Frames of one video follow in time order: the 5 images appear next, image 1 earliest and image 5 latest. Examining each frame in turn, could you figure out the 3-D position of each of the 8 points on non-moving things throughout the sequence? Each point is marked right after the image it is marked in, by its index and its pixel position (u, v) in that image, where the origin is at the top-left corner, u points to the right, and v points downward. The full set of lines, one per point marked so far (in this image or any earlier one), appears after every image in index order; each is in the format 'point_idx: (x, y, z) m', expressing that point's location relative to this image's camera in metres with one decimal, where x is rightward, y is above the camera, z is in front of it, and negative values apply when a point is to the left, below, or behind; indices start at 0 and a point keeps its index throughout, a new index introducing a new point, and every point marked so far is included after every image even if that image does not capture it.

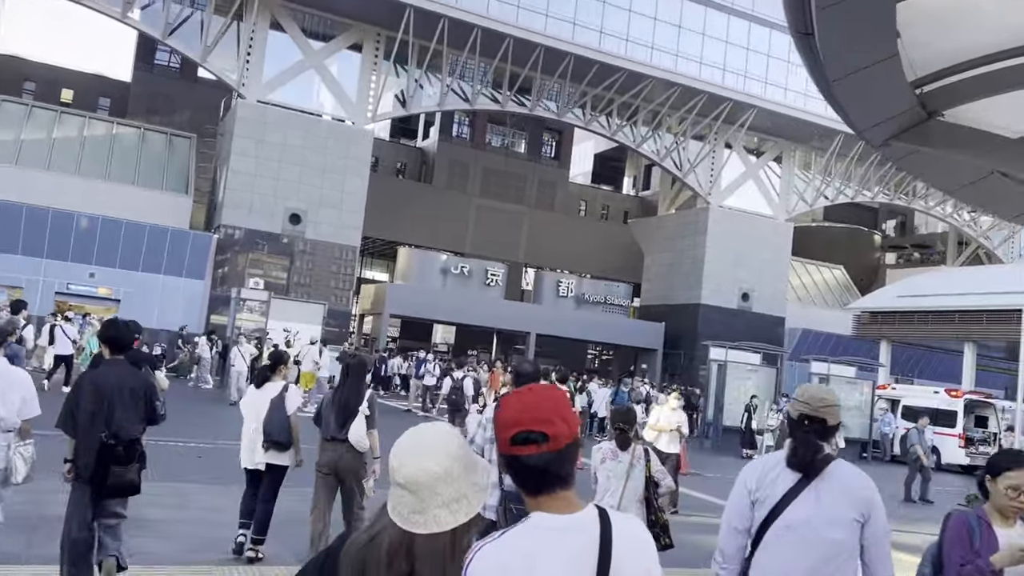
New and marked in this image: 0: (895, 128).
0: (+3.4, +1.4, +7.5) m
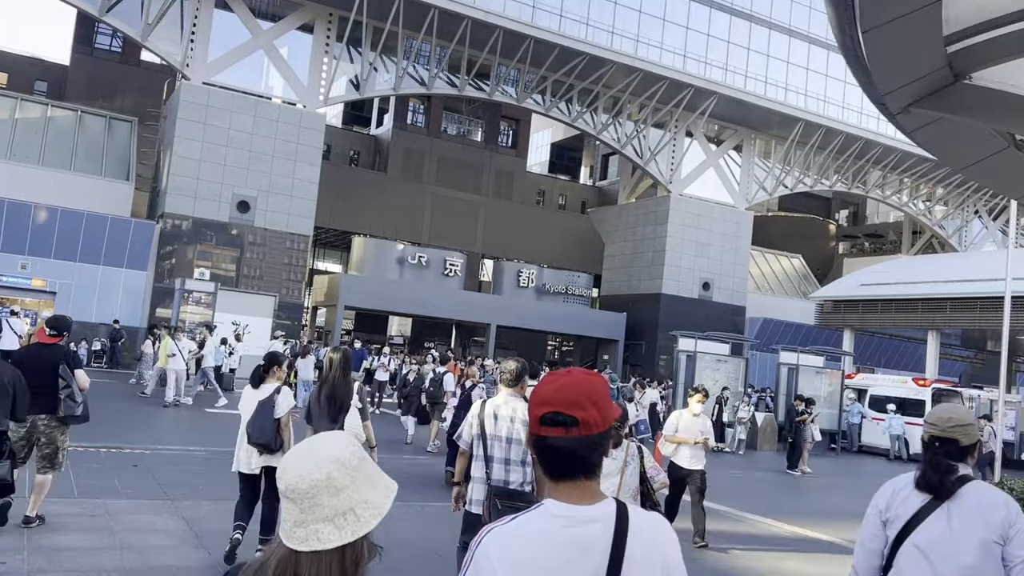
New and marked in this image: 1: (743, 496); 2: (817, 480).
0: (+3.3, +1.6, +6.7) m
1: (+3.9, -3.5, +14.0) m
2: (+6.0, -3.8, +16.3) m
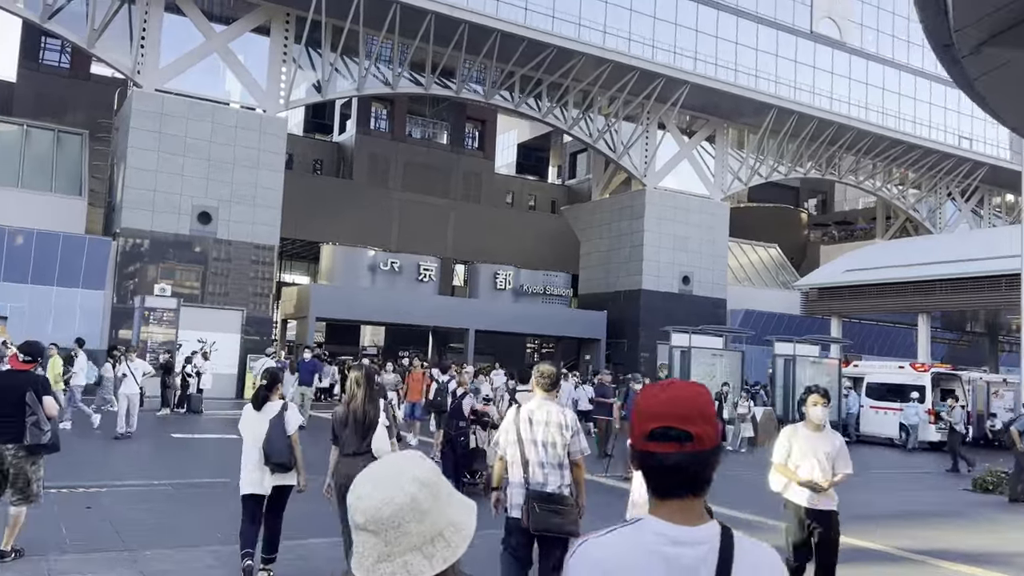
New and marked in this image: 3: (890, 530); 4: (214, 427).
0: (+3.3, +1.8, +5.7) m
1: (+3.9, -3.3, +13.0) m
2: (+5.9, -3.5, +15.4) m
3: (+4.8, -3.1, +10.6) m
4: (-7.1, -3.3, +19.6) m
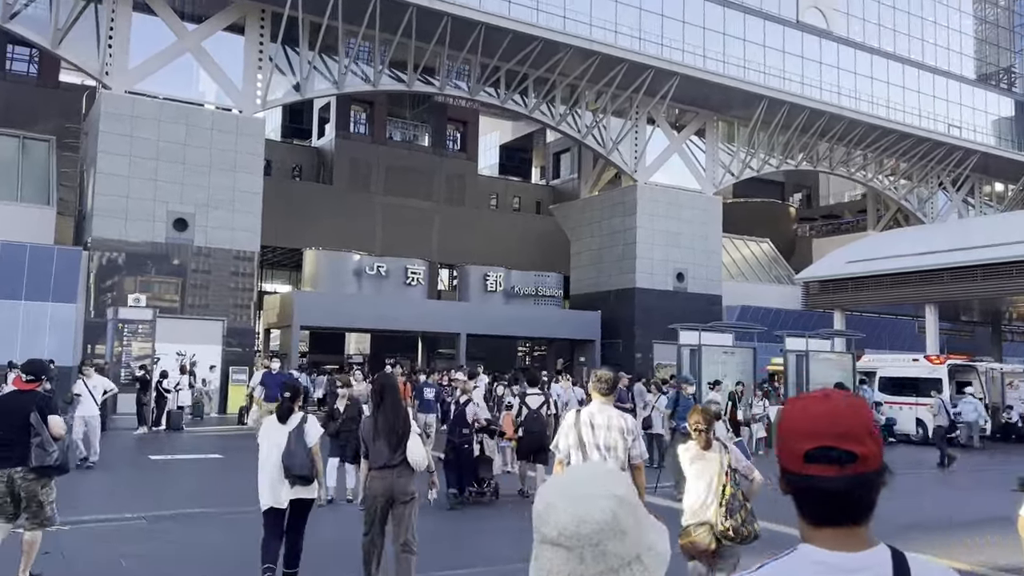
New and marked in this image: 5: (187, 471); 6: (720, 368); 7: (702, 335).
0: (+3.5, +2.0, +4.7) m
1: (+4.1, -3.1, +11.9) m
2: (+6.1, -3.3, +14.4) m
3: (+5.1, -2.9, +9.6) m
4: (-7.0, -3.5, +18.3) m
5: (-5.8, -3.2, +14.7) m
6: (+4.8, -1.9, +19.3) m
7: (+4.4, -1.1, +19.2) m
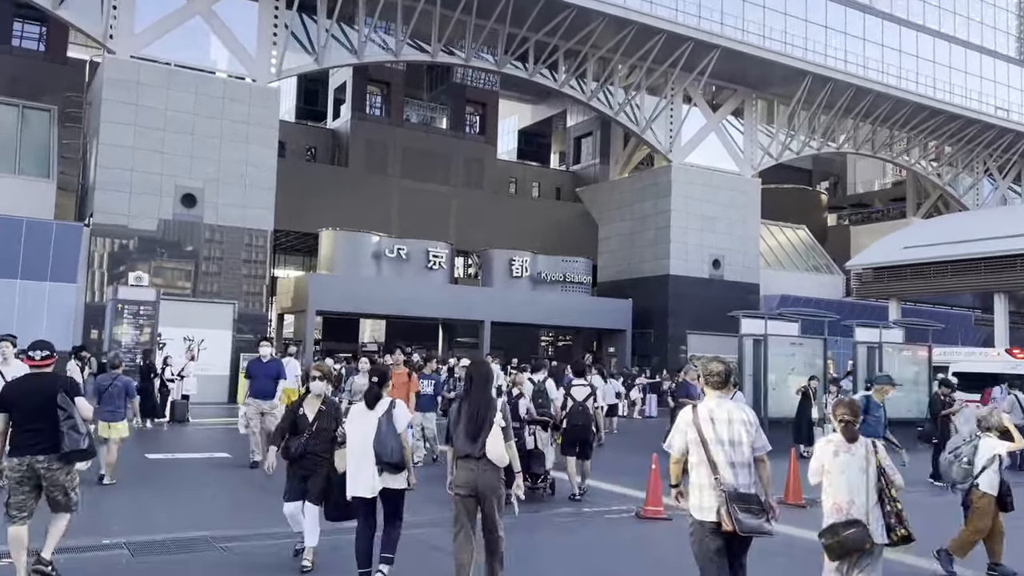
0: (+4.2, +2.1, +2.6) m
1: (+4.8, -2.9, +9.9) m
2: (+6.8, -3.1, +12.4) m
3: (+5.8, -2.7, +7.6) m
4: (-6.2, -3.0, +16.4) m
5: (-5.0, -2.8, +12.8) m
6: (+5.7, -1.5, +17.3) m
7: (+5.2, -0.7, +17.1) m
